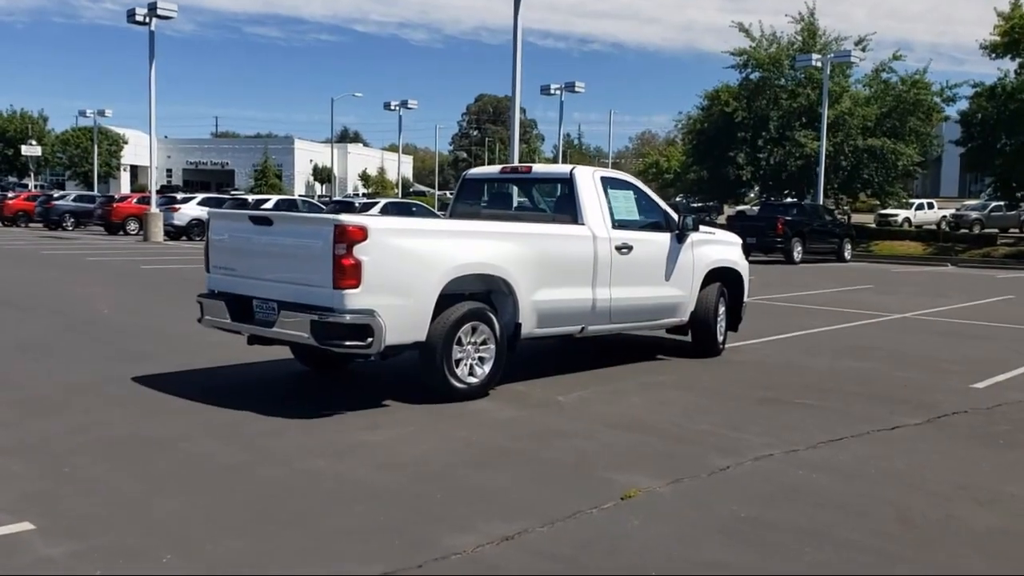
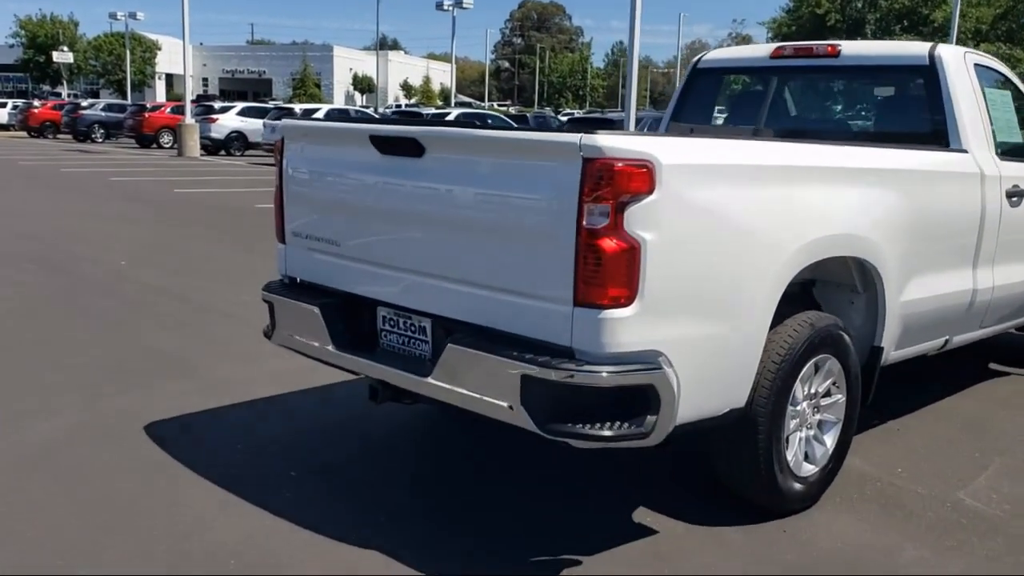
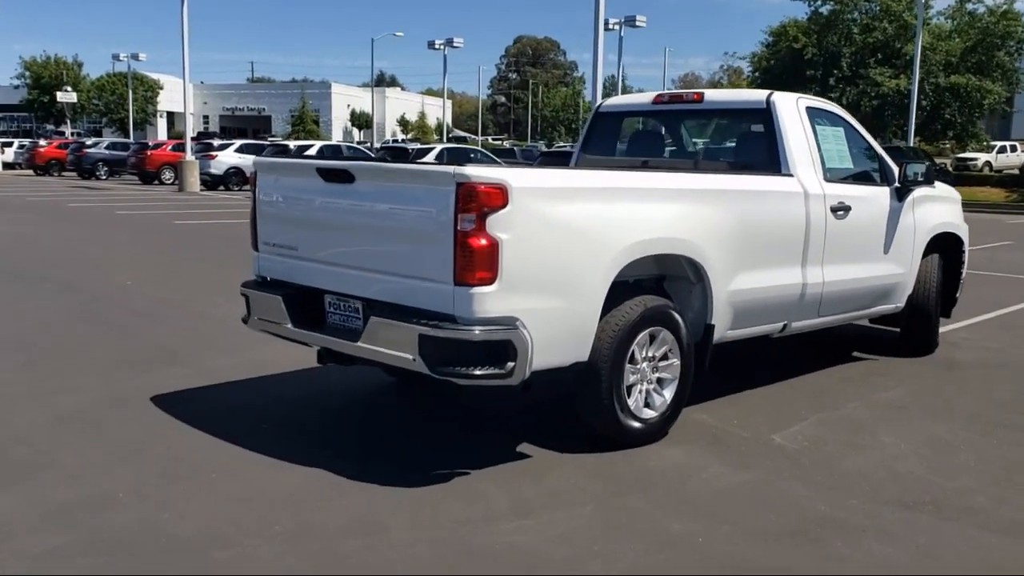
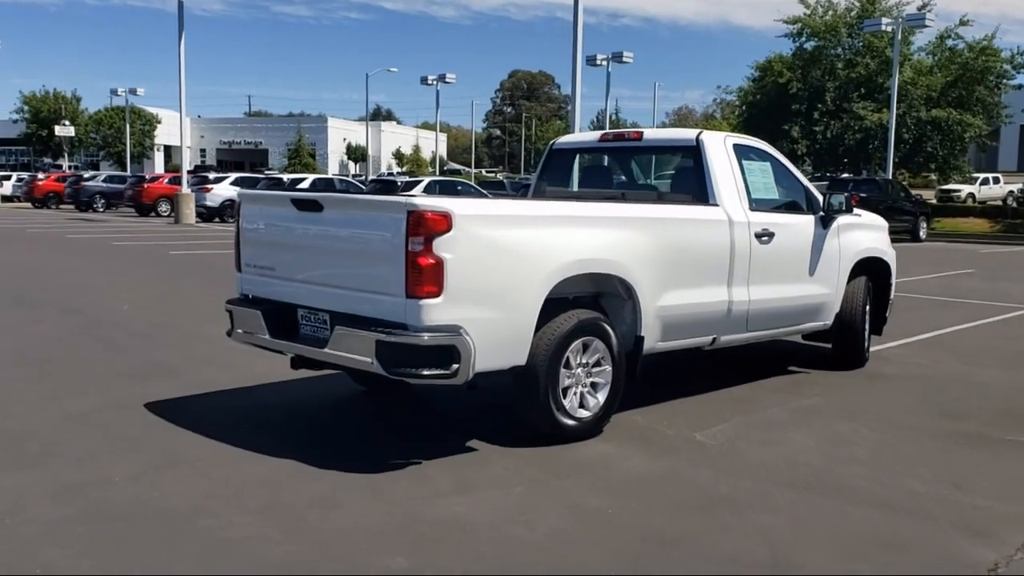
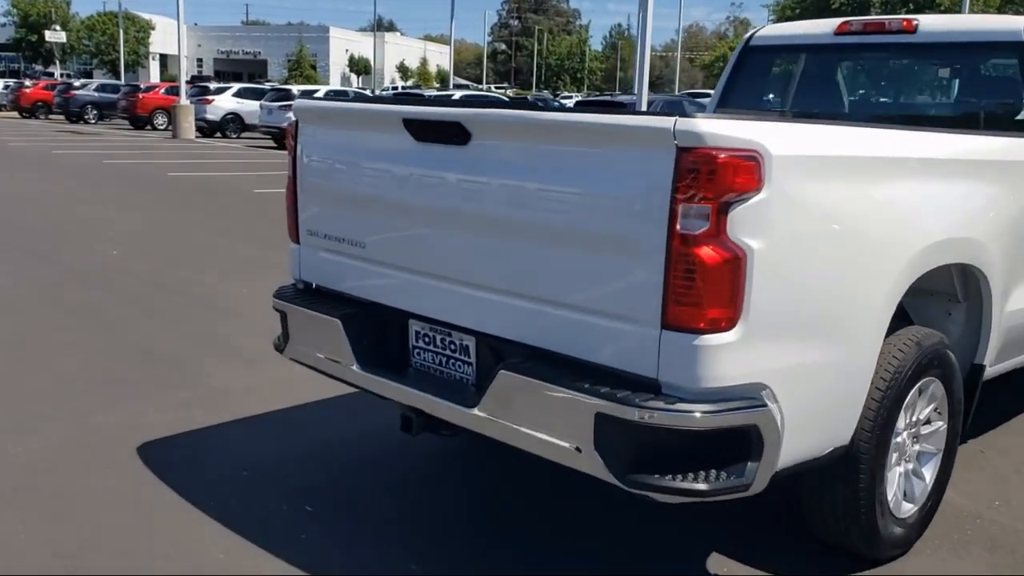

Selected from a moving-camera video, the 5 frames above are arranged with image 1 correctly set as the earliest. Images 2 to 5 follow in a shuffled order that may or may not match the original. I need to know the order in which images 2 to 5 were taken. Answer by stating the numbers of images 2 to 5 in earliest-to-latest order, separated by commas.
4, 3, 2, 5
